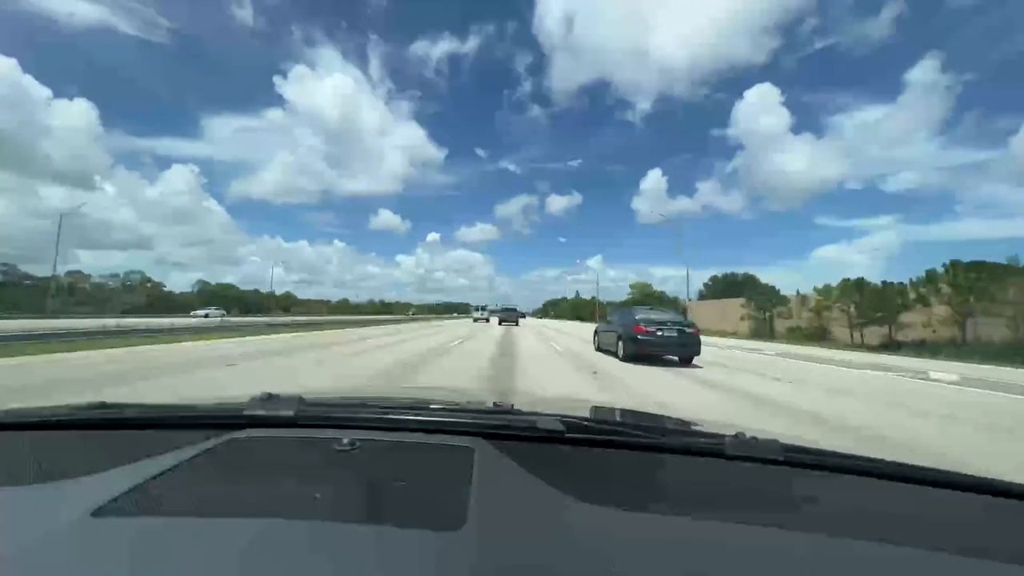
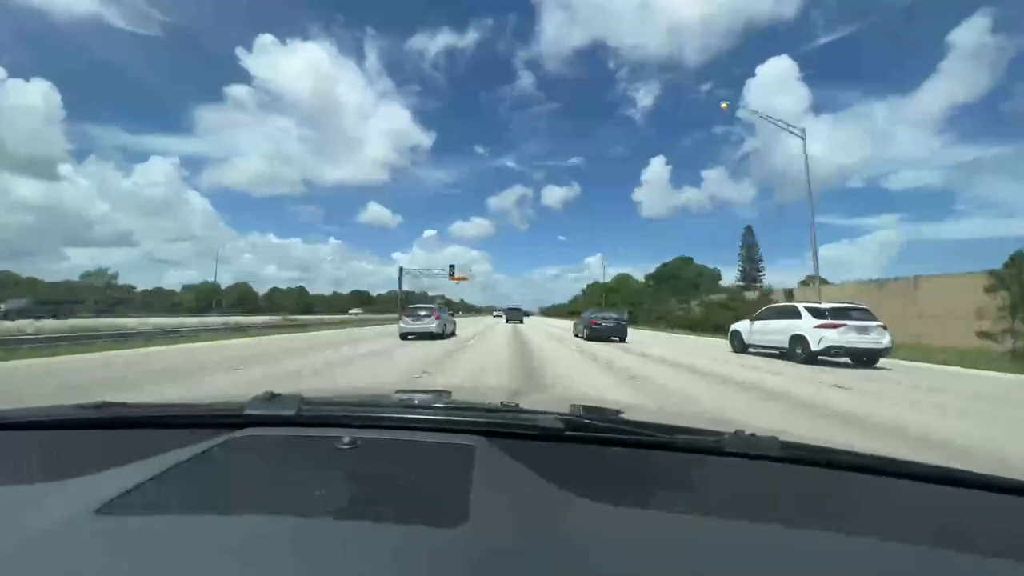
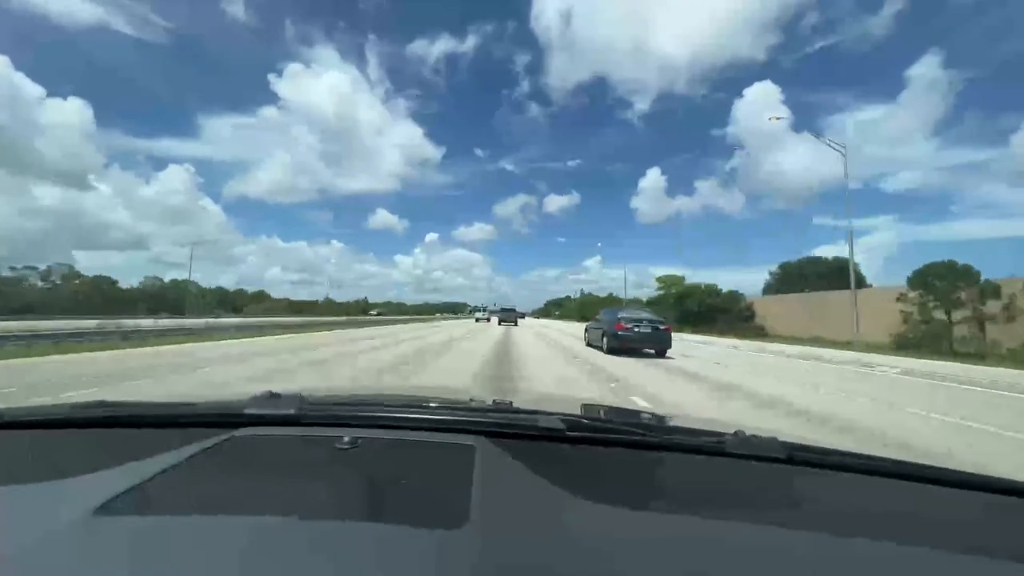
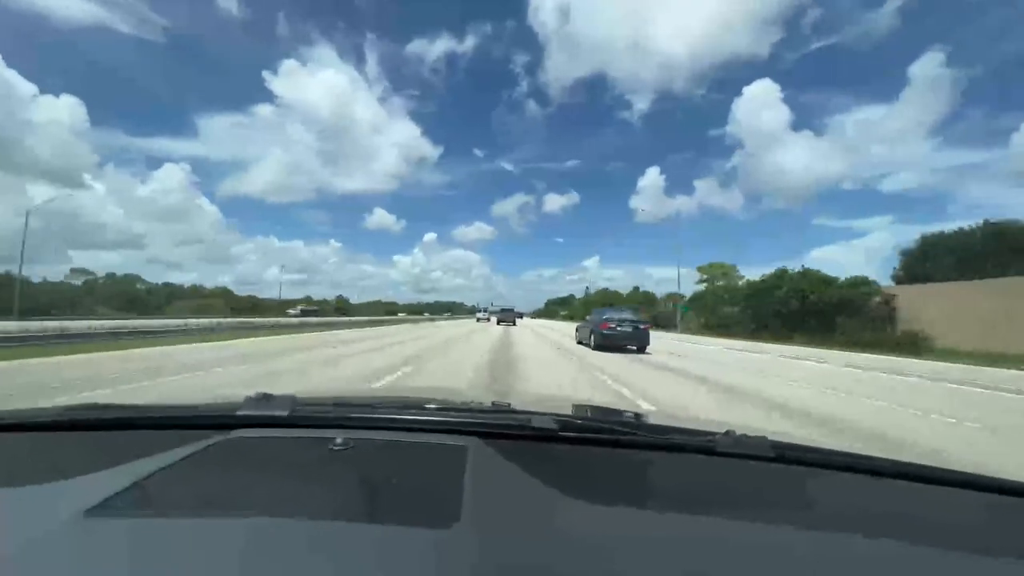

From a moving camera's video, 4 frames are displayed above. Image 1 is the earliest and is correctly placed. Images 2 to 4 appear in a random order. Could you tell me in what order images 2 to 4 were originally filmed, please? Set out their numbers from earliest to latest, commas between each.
3, 4, 2
